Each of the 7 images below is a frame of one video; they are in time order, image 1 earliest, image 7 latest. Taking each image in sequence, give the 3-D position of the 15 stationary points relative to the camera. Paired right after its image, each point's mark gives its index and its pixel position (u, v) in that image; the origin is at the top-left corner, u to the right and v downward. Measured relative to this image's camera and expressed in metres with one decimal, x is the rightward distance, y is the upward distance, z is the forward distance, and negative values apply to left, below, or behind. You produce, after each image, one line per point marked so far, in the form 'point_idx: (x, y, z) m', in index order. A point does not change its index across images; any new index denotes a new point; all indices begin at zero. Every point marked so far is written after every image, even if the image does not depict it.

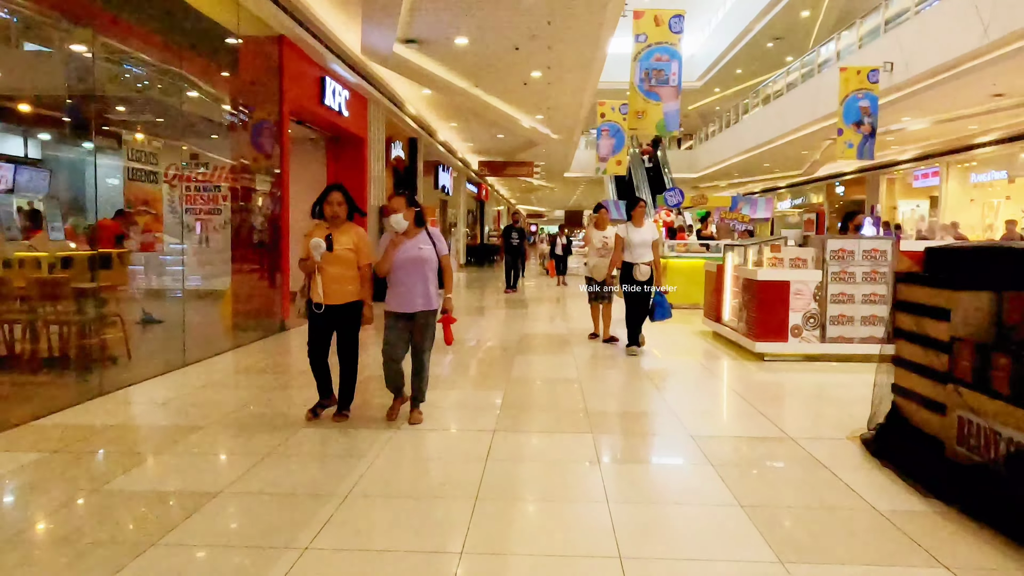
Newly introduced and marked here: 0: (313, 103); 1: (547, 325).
0: (-1.9, +1.8, +7.5) m
1: (+0.3, -0.4, +7.4) m
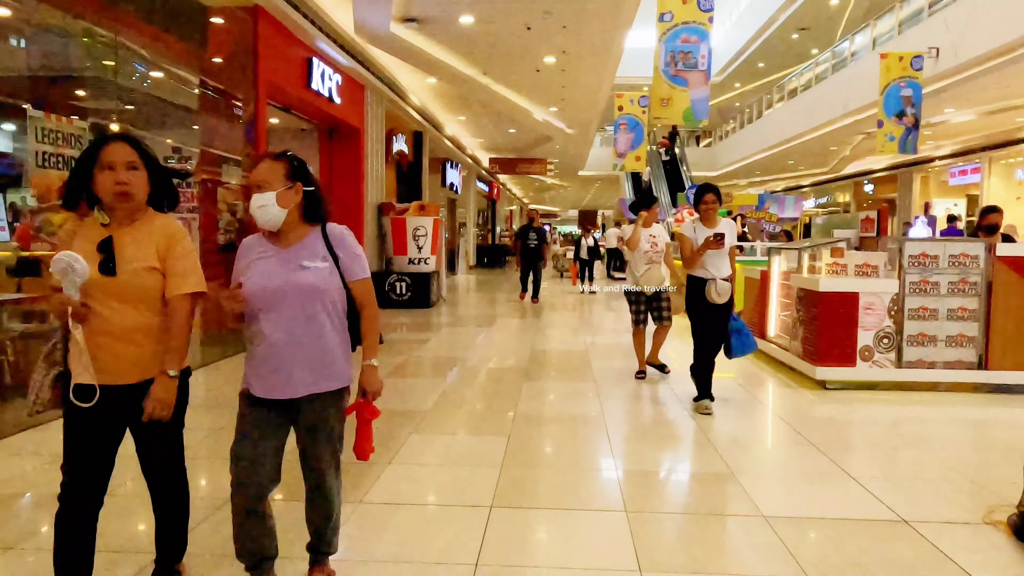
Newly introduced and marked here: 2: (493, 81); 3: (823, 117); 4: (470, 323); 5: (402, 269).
0: (-1.9, +1.8, +6.6) m
1: (+0.4, -0.4, +6.5) m
2: (-0.3, +2.9, +10.7) m
3: (+6.5, +3.5, +15.8) m
4: (-0.4, -0.4, +7.9) m
5: (-1.3, +0.2, +9.0) m
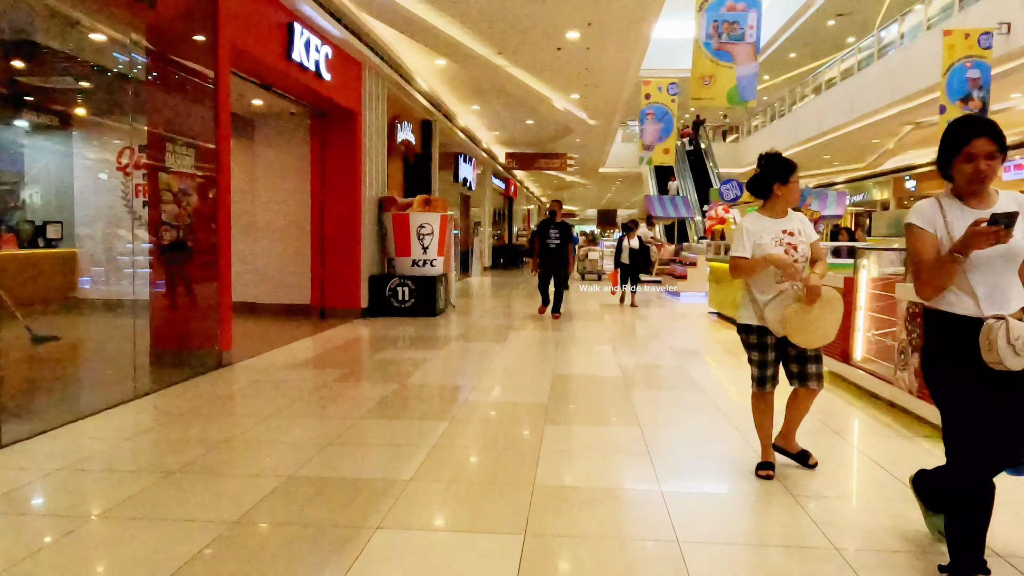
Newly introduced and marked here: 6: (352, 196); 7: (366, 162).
0: (-1.7, +1.7, +5.6) m
1: (+0.6, -0.5, +5.5) m
2: (0.0, +2.8, +9.6) m
3: (+6.8, +3.5, +14.6) m
4: (-0.3, -0.4, +6.8) m
5: (-1.1, +0.2, +7.9) m
6: (-1.6, +0.9, +7.5) m
7: (-1.5, +1.3, +7.7) m
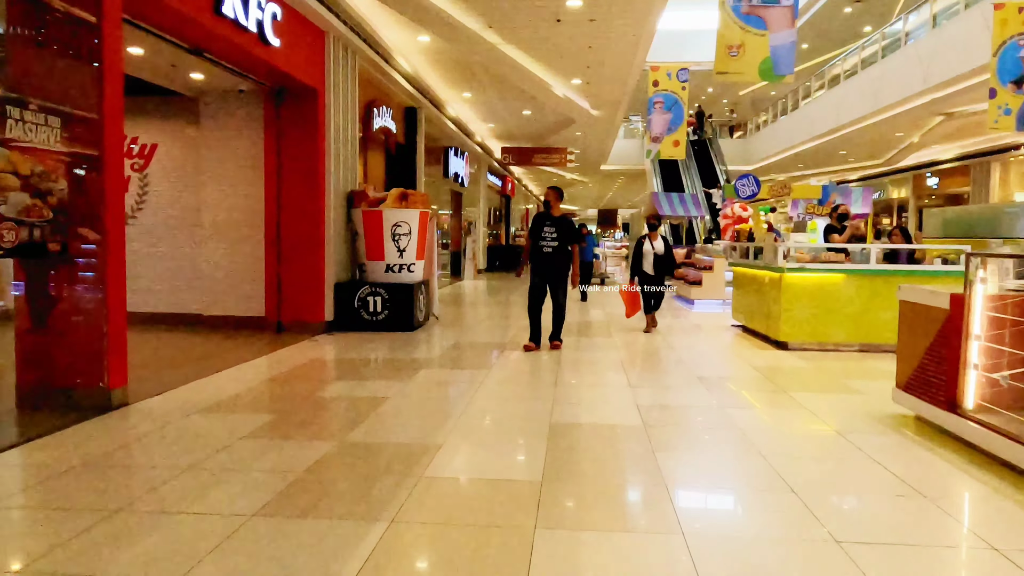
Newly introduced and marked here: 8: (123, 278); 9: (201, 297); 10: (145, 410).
0: (-1.8, +1.6, +4.5) m
1: (+0.5, -0.6, +4.3) m
2: (-0.1, +2.7, +8.5) m
3: (+6.7, +3.4, +13.5) m
4: (-0.3, -0.5, +5.7) m
5: (-1.2, +0.1, +6.8) m
6: (-1.6, +0.8, +6.3) m
7: (-1.5, +1.2, +6.6) m
8: (-1.8, 0.0, +3.6) m
9: (-2.7, -0.1, +6.8) m
10: (-1.8, -0.6, +3.7) m
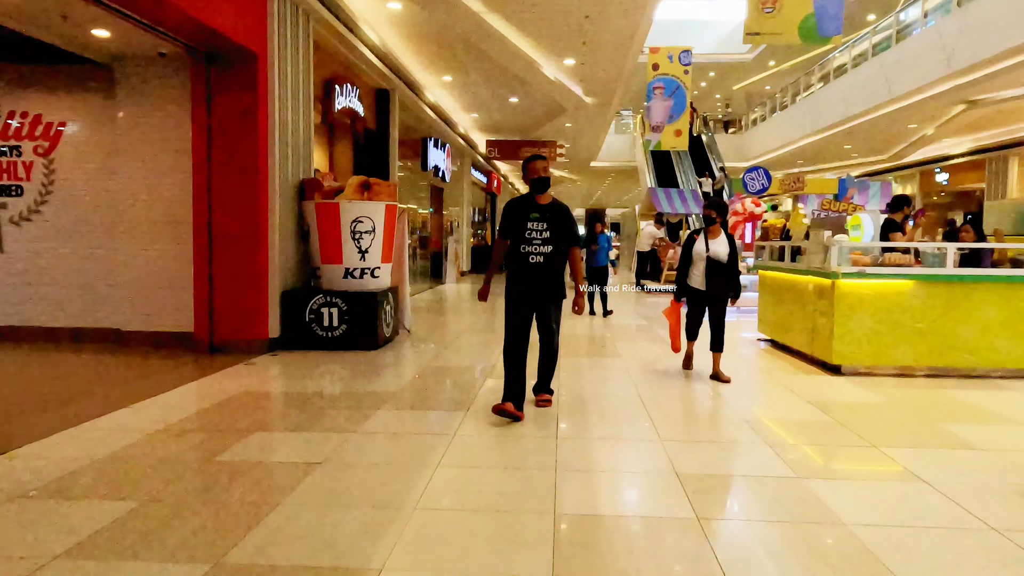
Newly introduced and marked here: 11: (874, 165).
0: (-1.9, +1.6, +3.3) m
1: (+0.4, -0.6, +3.2) m
2: (-0.3, +2.7, +7.3) m
3: (+6.5, +3.3, +12.4) m
4: (-0.4, -0.6, +4.5) m
5: (-1.3, 0.0, +5.6) m
6: (-1.7, +0.8, +5.2) m
7: (-1.6, +1.1, +5.4) m
8: (-1.9, 0.0, +2.4) m
9: (-2.8, -0.1, +5.6) m
10: (-1.8, -0.7, +2.5) m
11: (+9.2, +3.1, +19.3) m
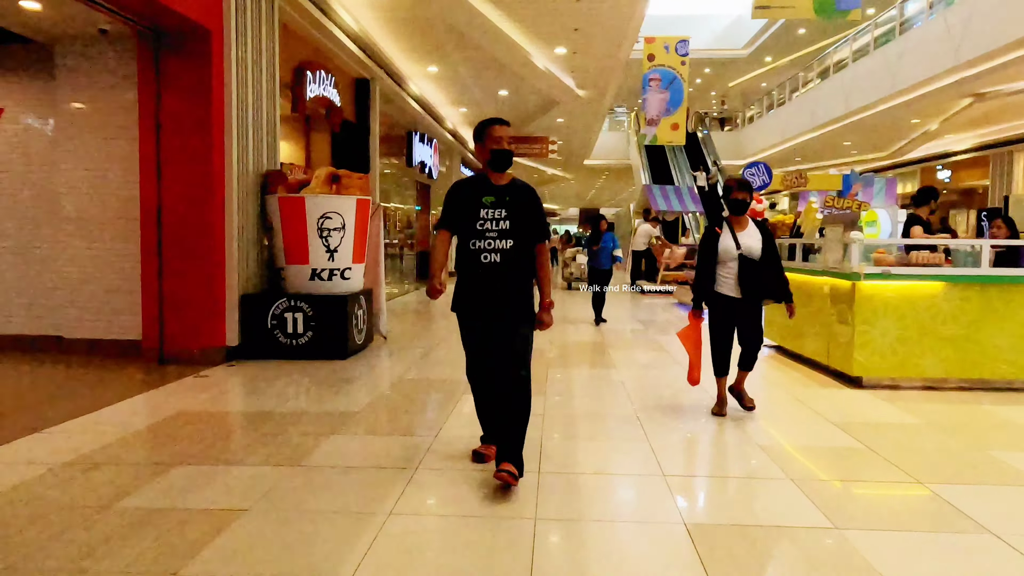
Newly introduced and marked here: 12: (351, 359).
0: (-2.0, +1.5, +2.8) m
1: (+0.3, -0.6, +2.7) m
2: (-0.4, +2.6, +6.8) m
3: (+6.3, +3.3, +12.0) m
4: (-0.5, -0.6, +4.0) m
5: (-1.4, 0.0, +5.1) m
6: (-1.8, +0.7, +4.6) m
7: (-1.8, +1.1, +4.9) m
8: (-2.0, -0.1, +1.9) m
9: (-2.9, -0.2, +5.0) m
10: (-1.9, -0.7, +2.0) m
11: (+8.9, +3.1, +18.9) m
12: (-1.1, -0.5, +5.0) m
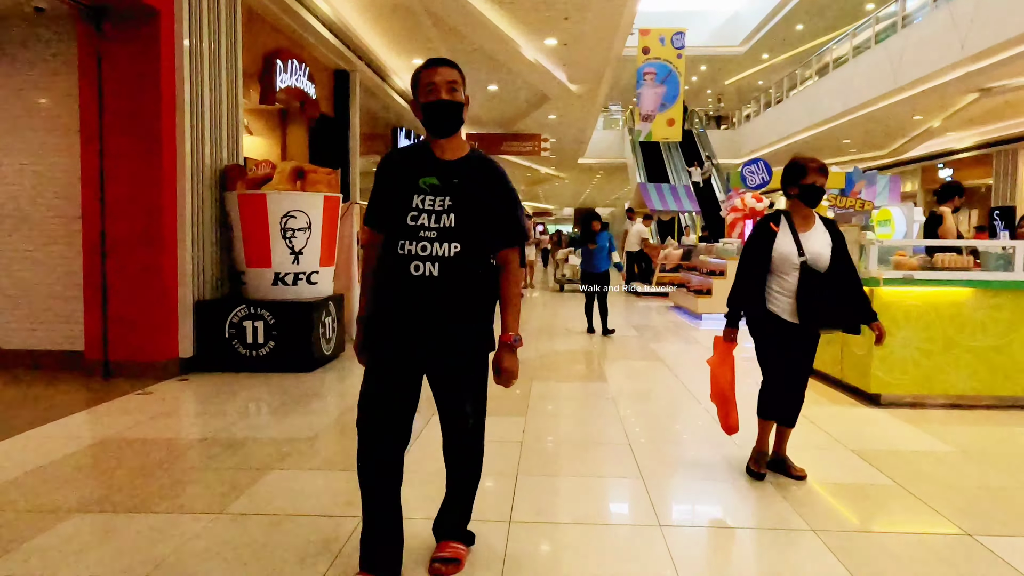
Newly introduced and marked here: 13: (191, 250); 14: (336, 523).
0: (-2.1, +1.5, +2.3) m
1: (+0.2, -0.7, +2.2) m
2: (-0.5, +2.6, +6.4) m
3: (+6.2, +3.3, +11.6) m
4: (-0.6, -0.6, +3.6) m
5: (-1.5, 0.0, +4.6) m
6: (-2.0, +0.7, +4.2) m
7: (-1.9, +1.1, +4.4) m
8: (-2.1, -0.1, +1.5) m
9: (-3.1, -0.2, +4.6) m
10: (-2.0, -0.7, +1.5) m
11: (+8.8, +3.1, +18.5) m
12: (-1.2, -0.5, +4.6) m
13: (-1.9, +0.2, +4.5) m
14: (-0.6, -0.7, +2.1) m
